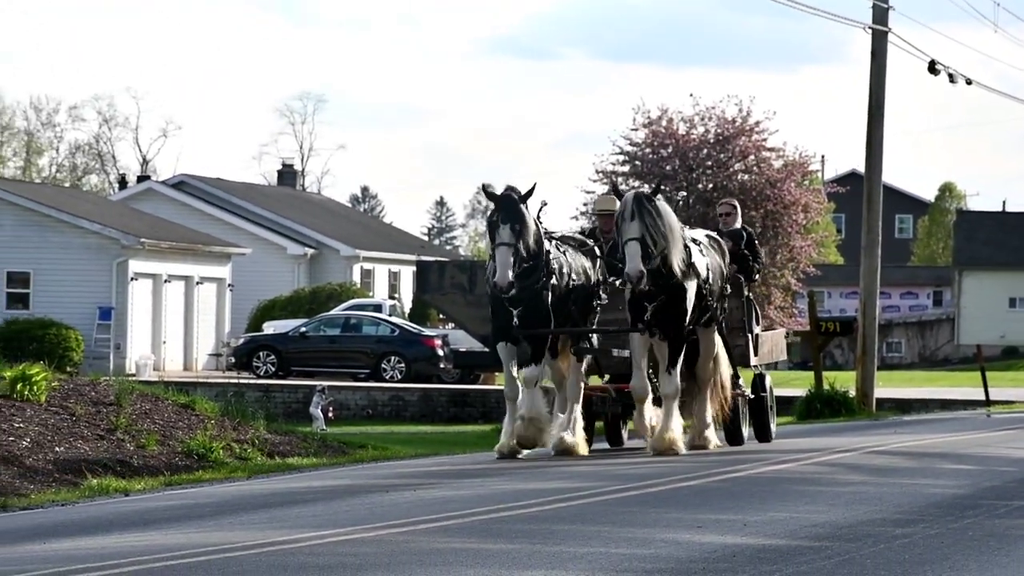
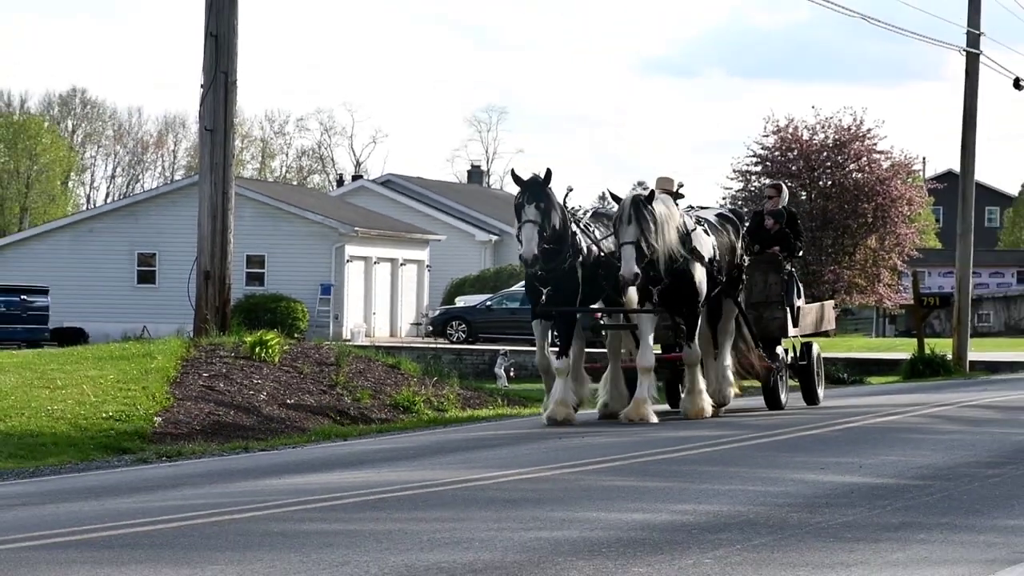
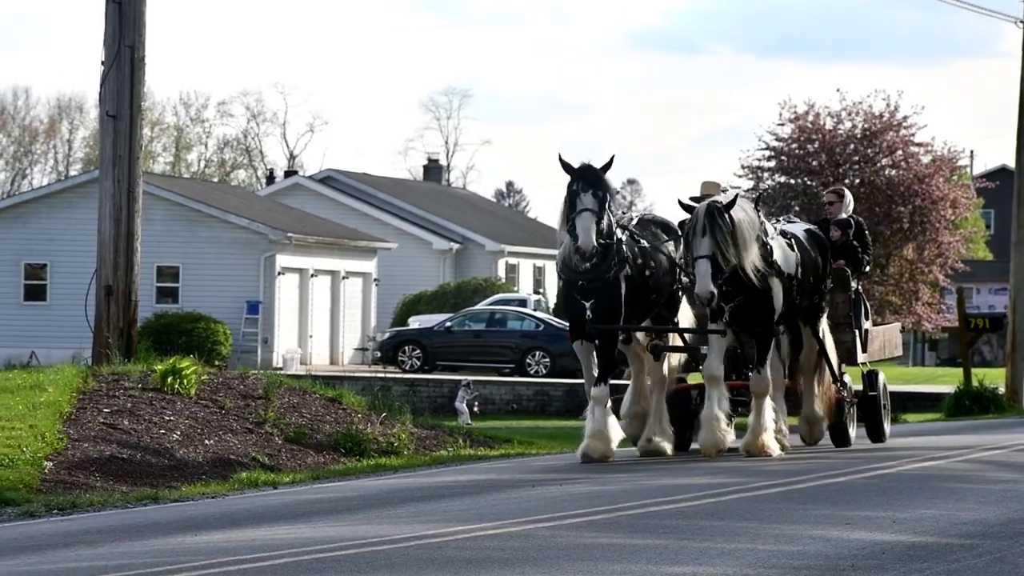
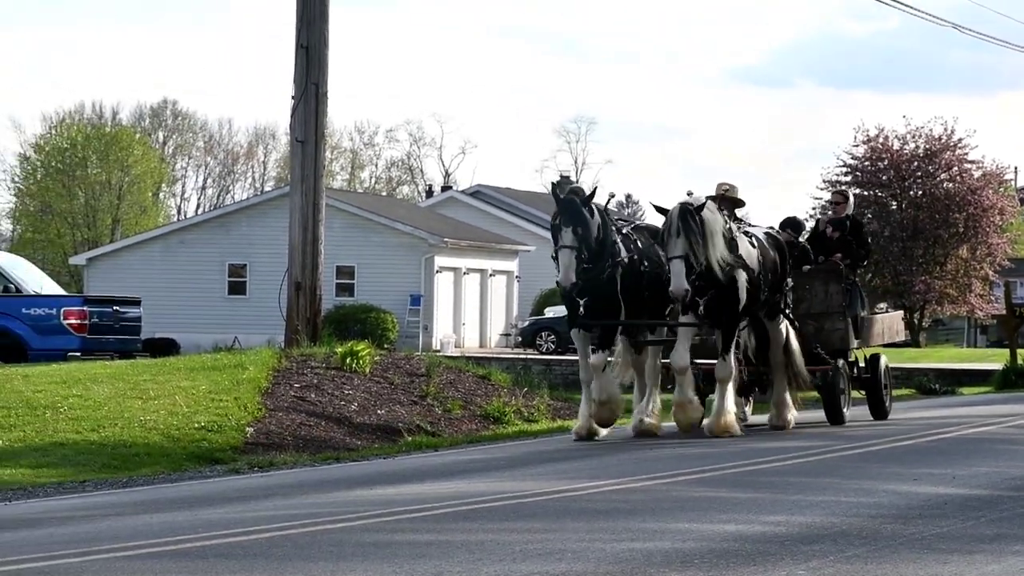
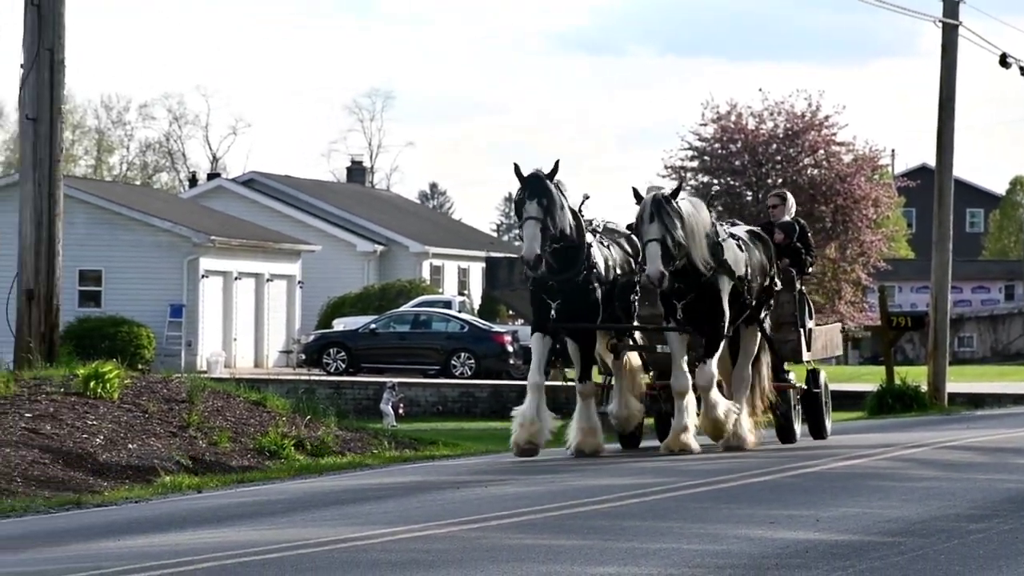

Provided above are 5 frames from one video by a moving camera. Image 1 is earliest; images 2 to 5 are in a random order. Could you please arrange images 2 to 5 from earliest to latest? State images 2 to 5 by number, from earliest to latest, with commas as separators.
5, 3, 2, 4
